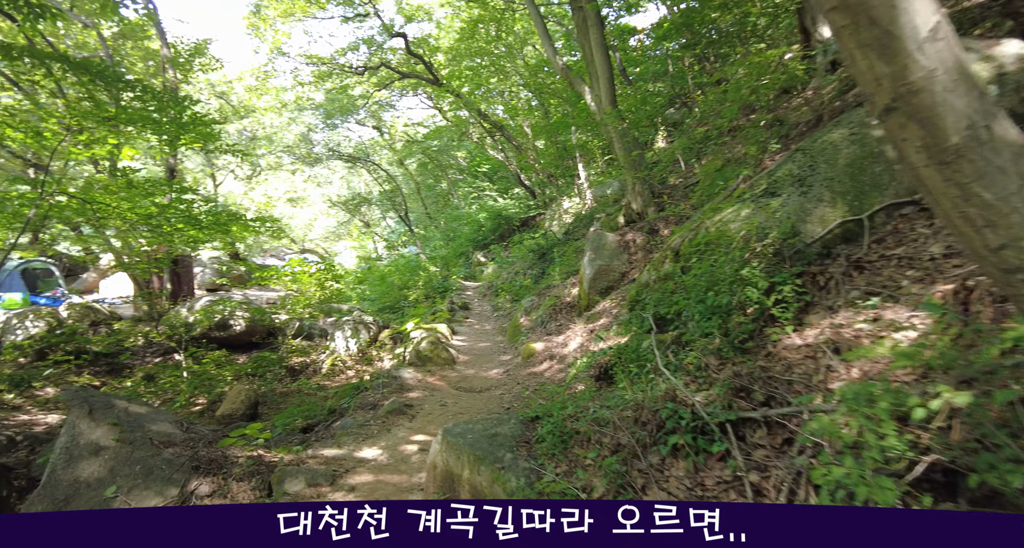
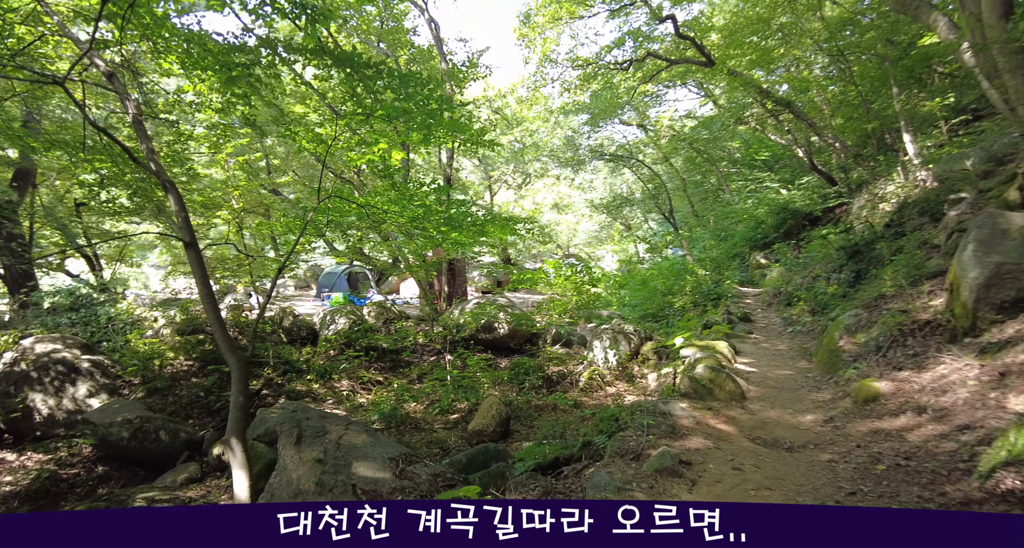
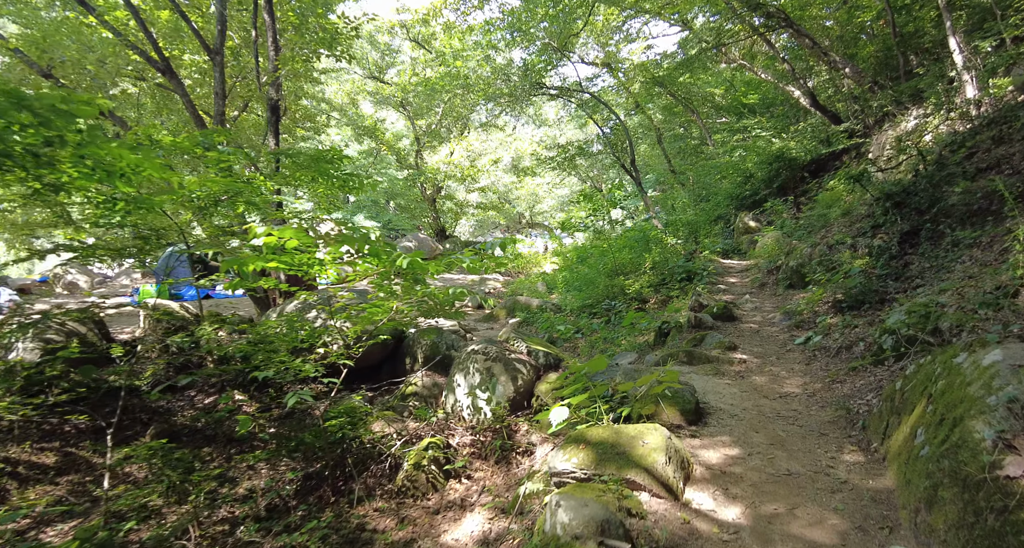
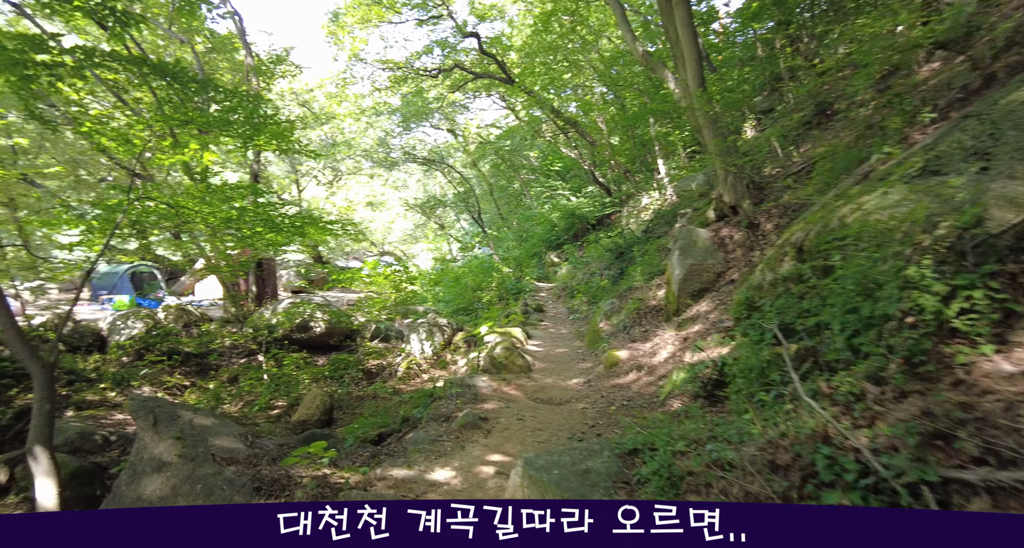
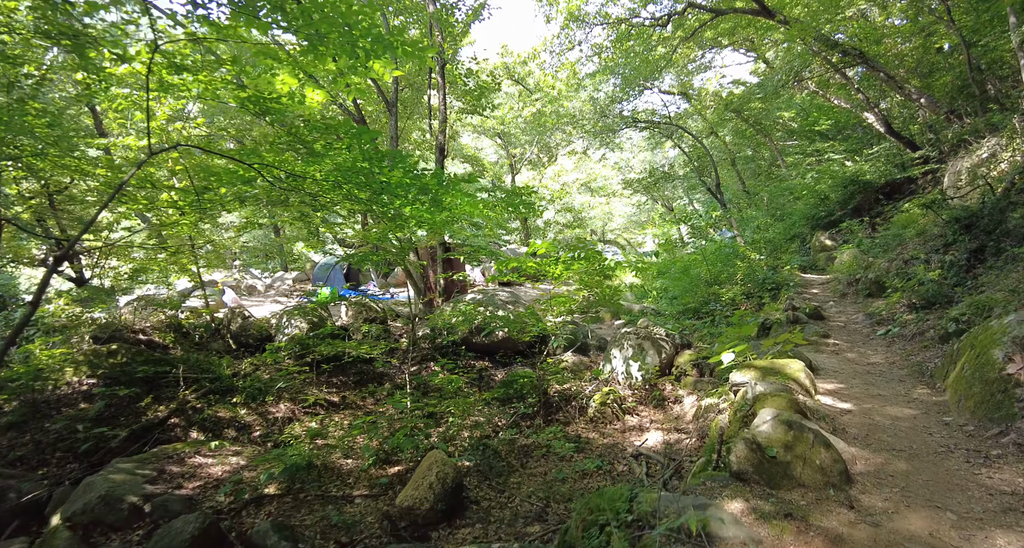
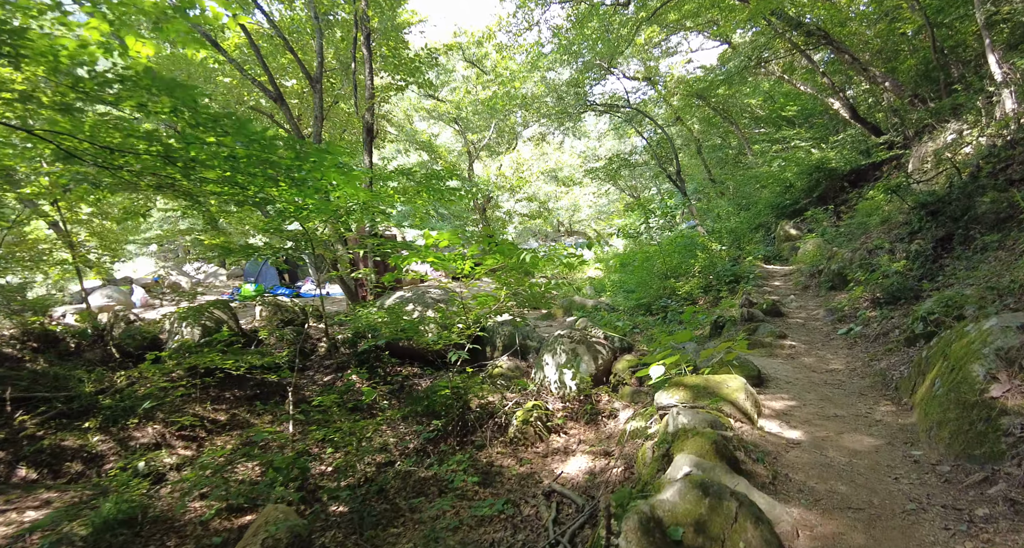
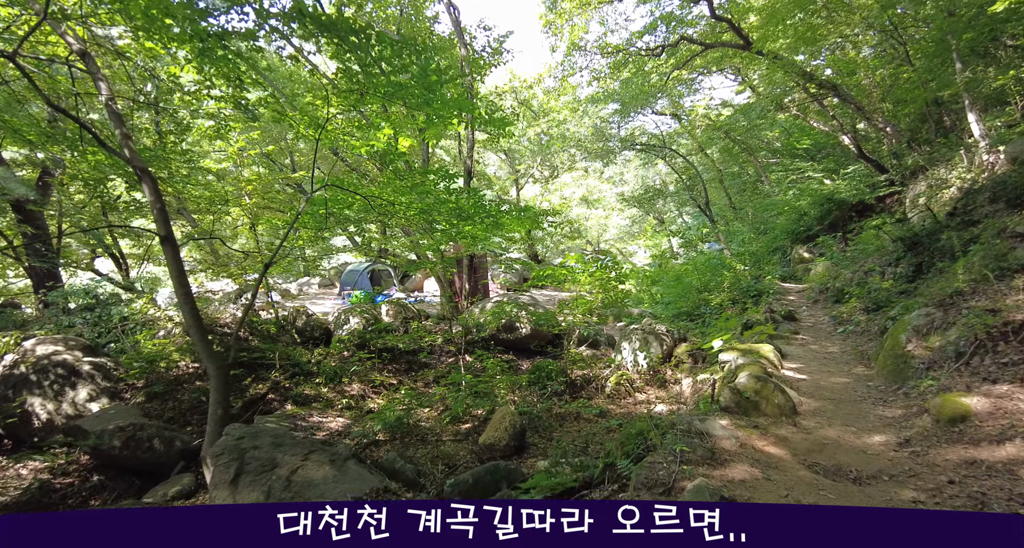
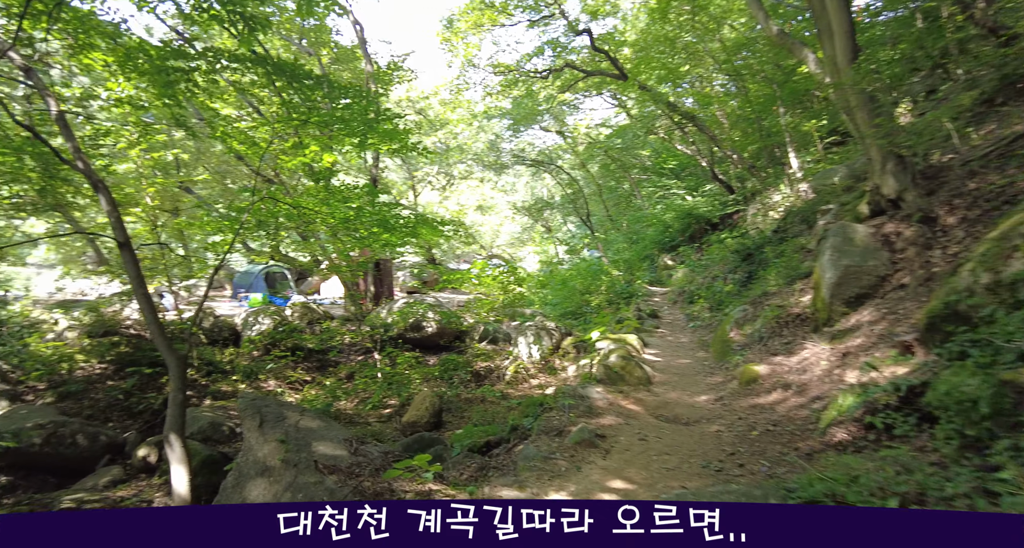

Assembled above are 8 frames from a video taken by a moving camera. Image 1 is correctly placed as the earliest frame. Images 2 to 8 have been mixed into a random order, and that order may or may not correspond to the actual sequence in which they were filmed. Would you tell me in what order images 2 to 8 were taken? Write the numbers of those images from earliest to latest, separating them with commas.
4, 8, 2, 7, 5, 6, 3
